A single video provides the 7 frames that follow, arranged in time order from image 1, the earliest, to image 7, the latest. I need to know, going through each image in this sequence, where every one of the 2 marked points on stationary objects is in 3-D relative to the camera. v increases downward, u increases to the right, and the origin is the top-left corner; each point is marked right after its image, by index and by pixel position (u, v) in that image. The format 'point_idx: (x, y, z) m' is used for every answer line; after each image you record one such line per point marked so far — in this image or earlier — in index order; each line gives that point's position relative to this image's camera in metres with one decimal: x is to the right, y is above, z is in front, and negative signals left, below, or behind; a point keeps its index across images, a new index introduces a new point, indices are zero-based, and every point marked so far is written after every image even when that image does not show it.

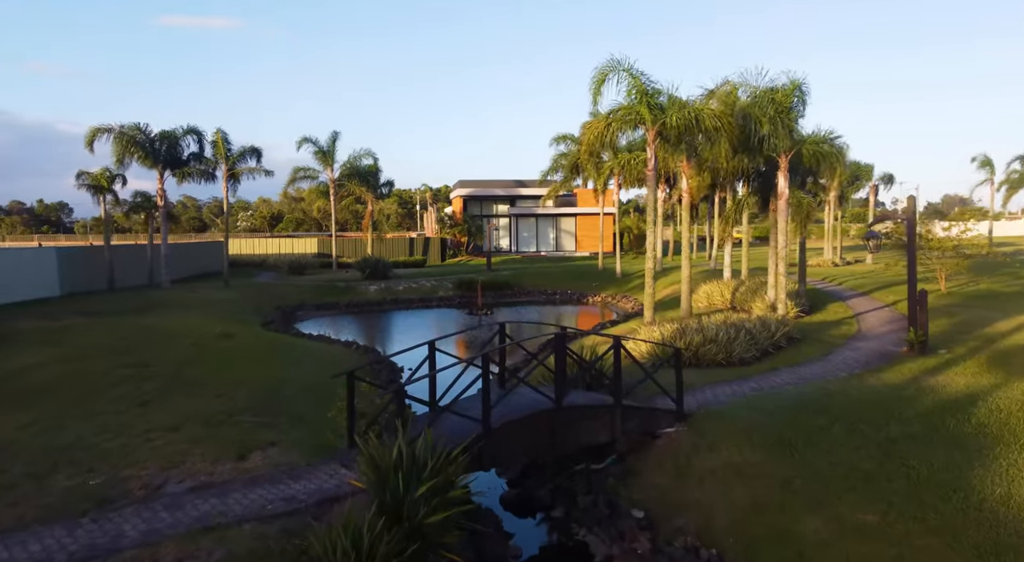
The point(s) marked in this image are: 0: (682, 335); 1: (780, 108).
0: (+3.1, -1.0, +12.1) m
1: (+5.8, +3.7, +14.4) m
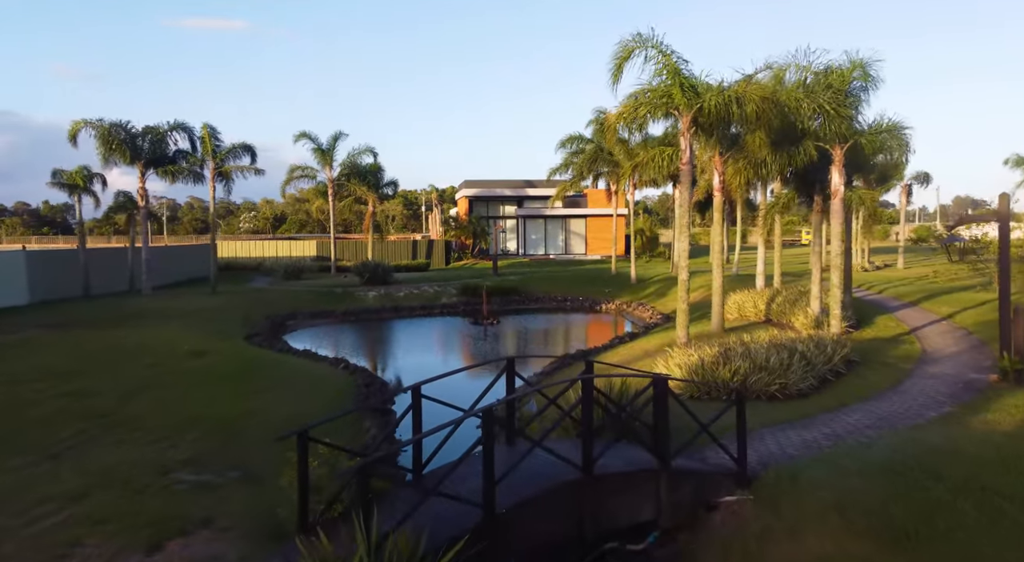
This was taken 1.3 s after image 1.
0: (+3.2, -1.2, +10.1) m
1: (+6.0, +3.5, +12.4) m
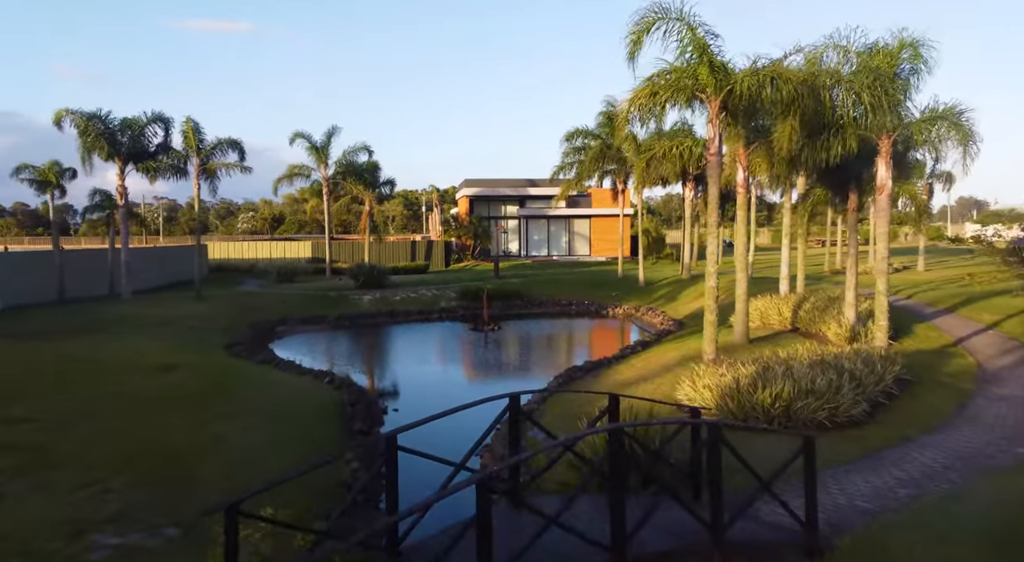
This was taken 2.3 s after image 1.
0: (+3.3, -1.3, +8.7) m
1: (+6.1, +3.4, +10.9) m
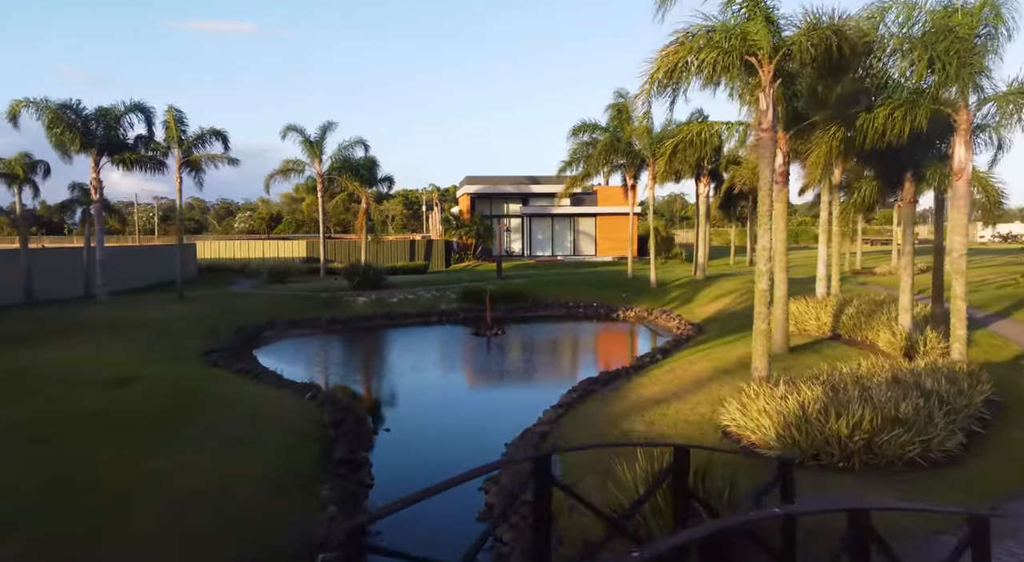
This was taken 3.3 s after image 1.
0: (+3.4, -1.3, +7.0) m
1: (+6.2, +3.3, +9.3) m
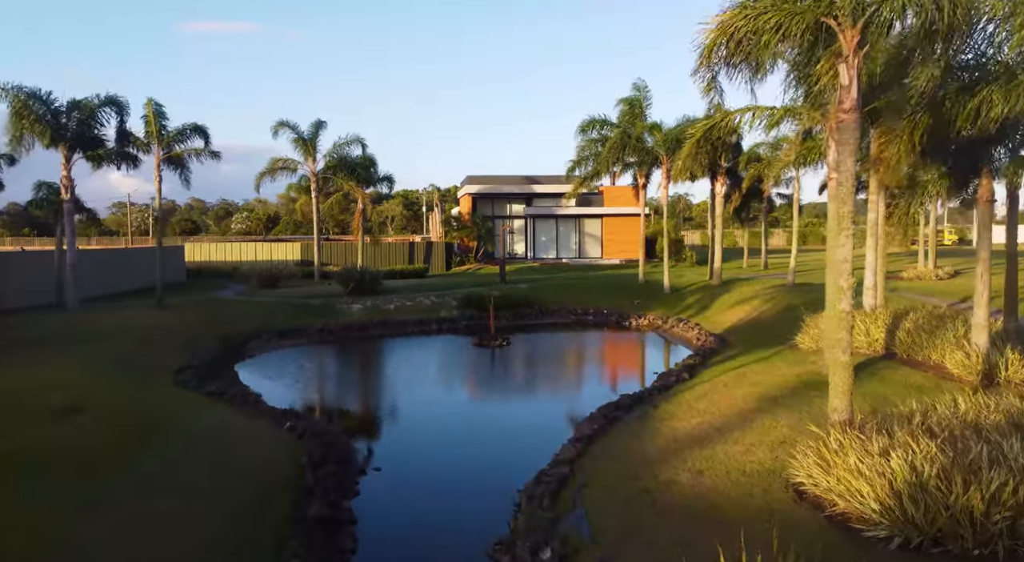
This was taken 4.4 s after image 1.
0: (+3.6, -1.5, +5.3) m
1: (+6.4, +3.2, +7.6) m
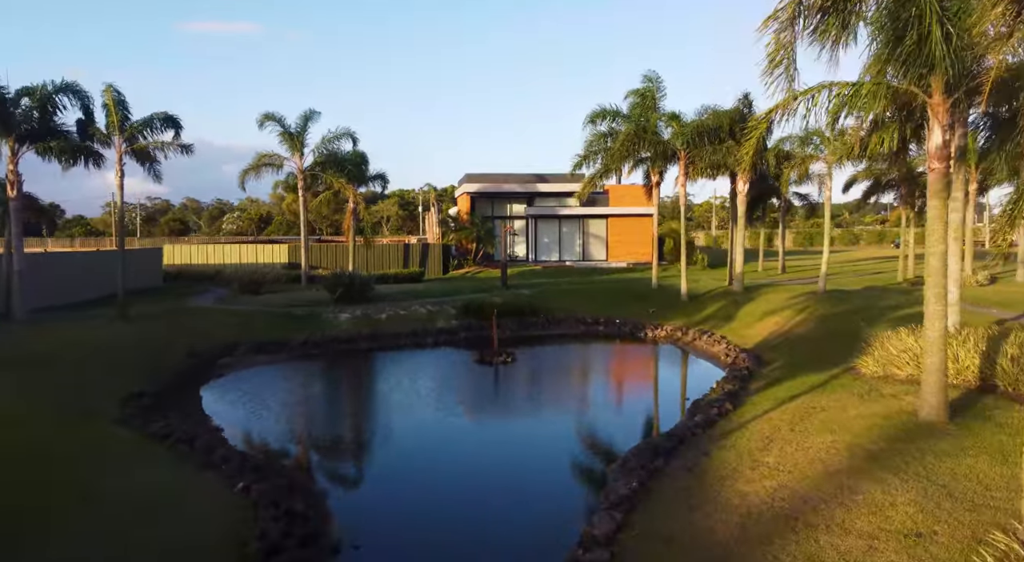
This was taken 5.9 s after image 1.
0: (+3.8, -1.7, +3.1) m
1: (+6.6, +2.9, +5.3) m
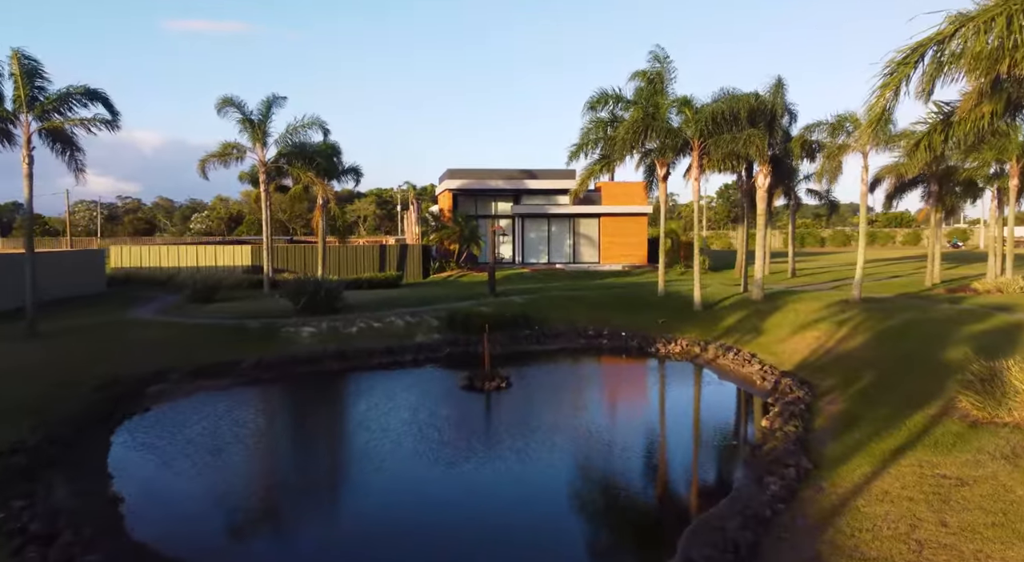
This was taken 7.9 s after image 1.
0: (+4.1, -1.9, +0.1) m
1: (+6.9, +2.7, +2.5) m
